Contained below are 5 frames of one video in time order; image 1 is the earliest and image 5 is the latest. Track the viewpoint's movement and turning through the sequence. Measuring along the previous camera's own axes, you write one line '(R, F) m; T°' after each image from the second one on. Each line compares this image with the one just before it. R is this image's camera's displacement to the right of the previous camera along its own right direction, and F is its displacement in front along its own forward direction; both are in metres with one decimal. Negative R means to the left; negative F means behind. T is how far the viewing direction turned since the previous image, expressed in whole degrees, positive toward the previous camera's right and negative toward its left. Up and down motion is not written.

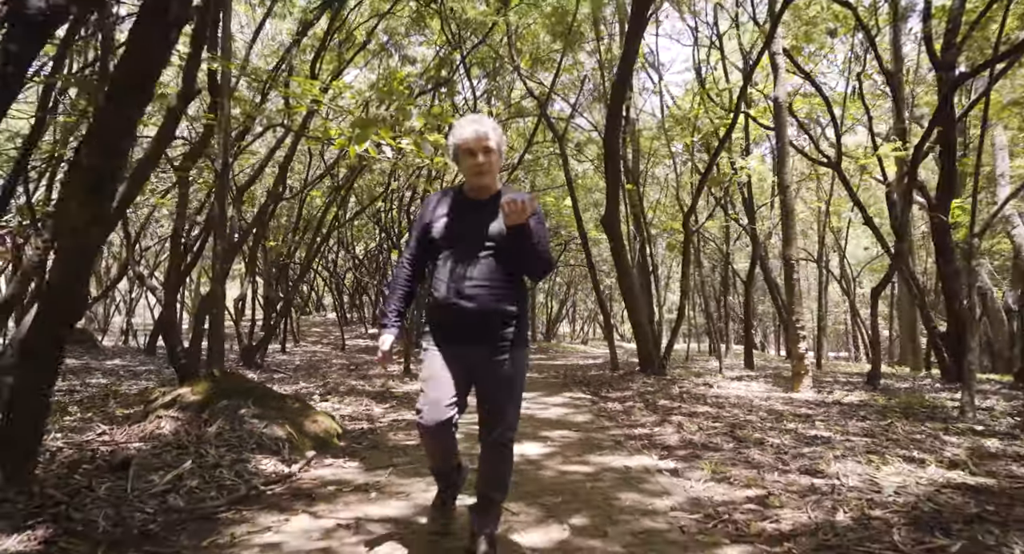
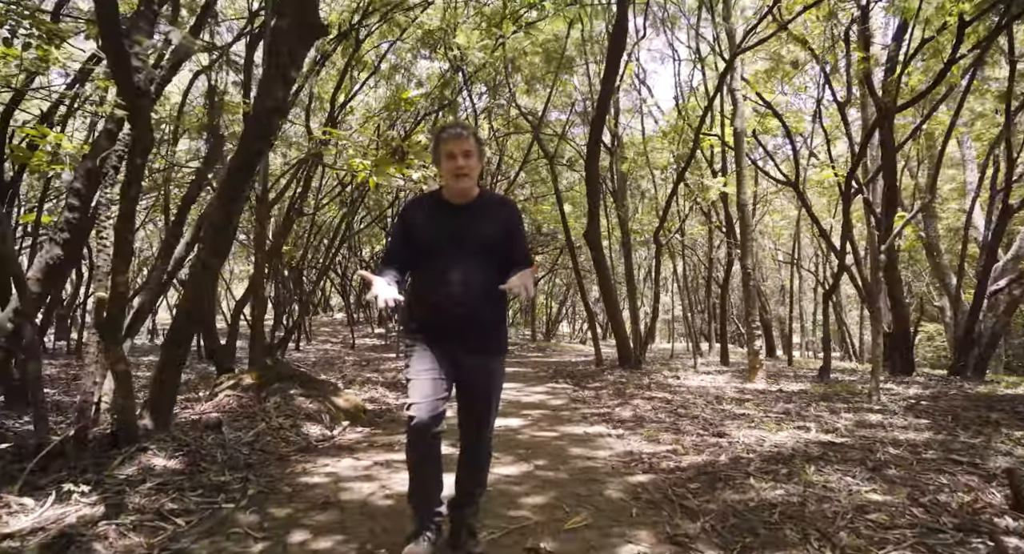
(+0.1, -1.1) m; 0°
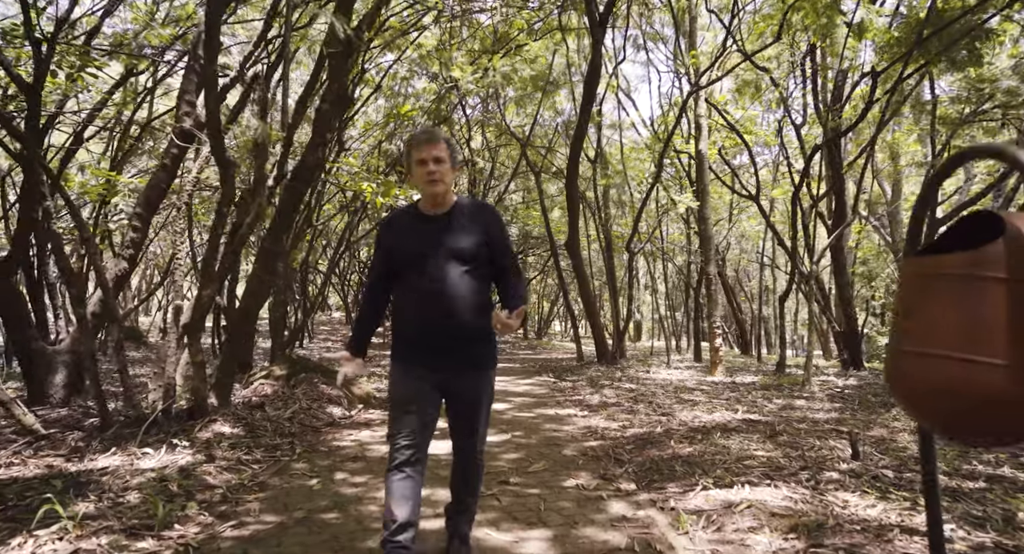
(+0.1, -1.0) m; +1°
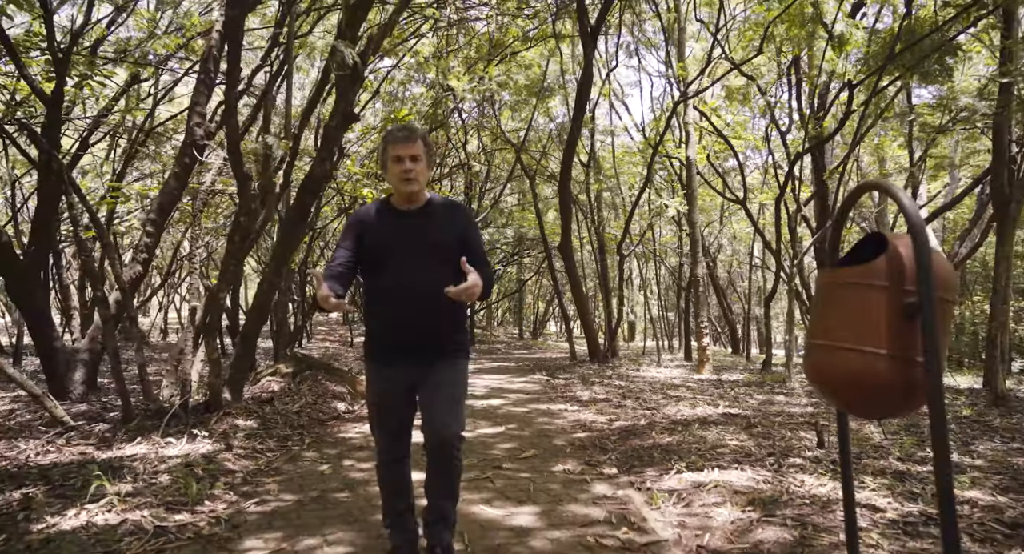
(0.0, -0.3) m; 0°
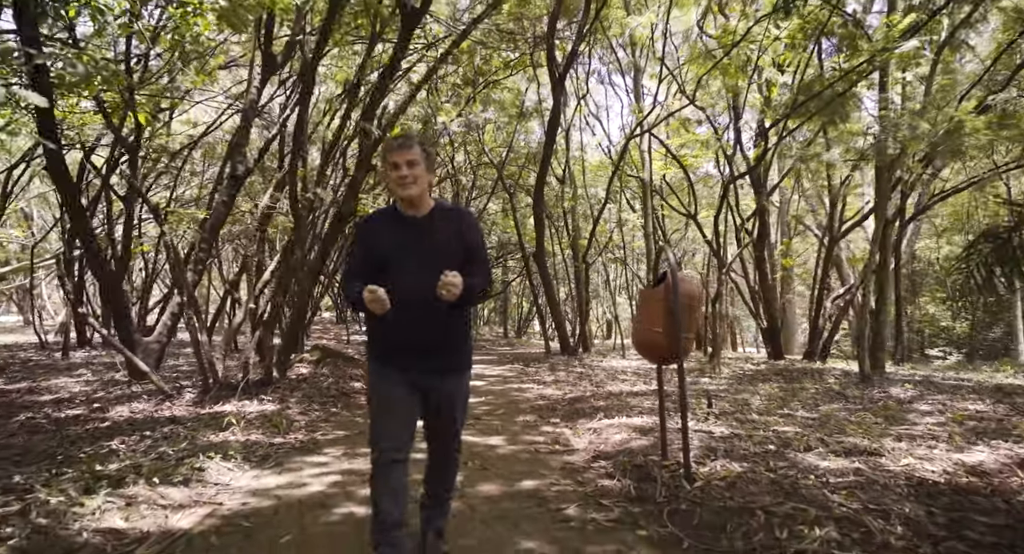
(+0.1, -1.5) m; +1°
